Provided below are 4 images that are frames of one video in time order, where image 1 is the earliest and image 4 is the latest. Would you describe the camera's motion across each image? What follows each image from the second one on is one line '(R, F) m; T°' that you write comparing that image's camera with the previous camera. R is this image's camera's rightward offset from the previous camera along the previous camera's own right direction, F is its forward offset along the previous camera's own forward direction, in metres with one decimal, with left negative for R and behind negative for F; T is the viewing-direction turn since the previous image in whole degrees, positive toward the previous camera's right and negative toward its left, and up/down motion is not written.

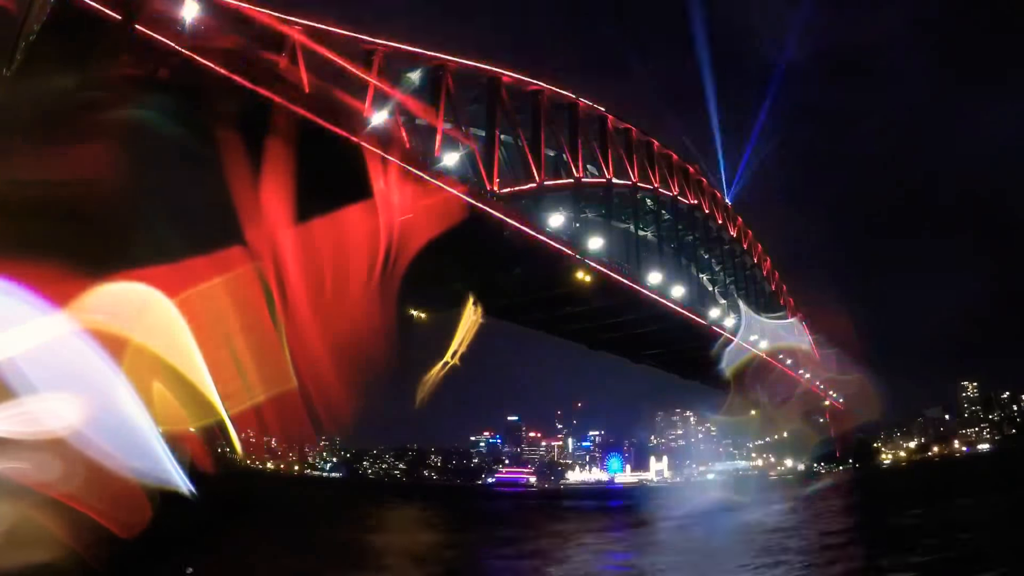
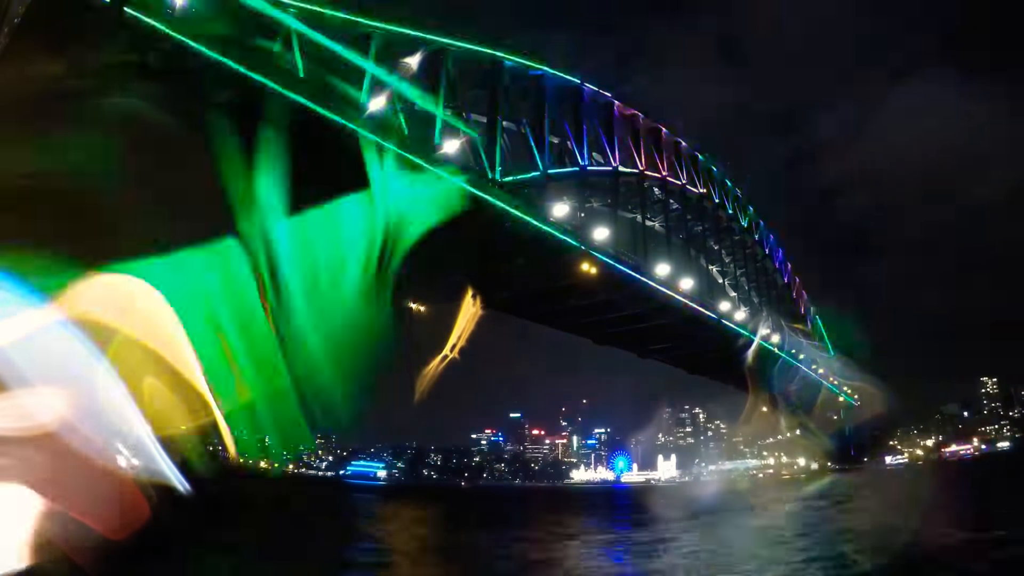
(0.0, +0.6) m; 0°
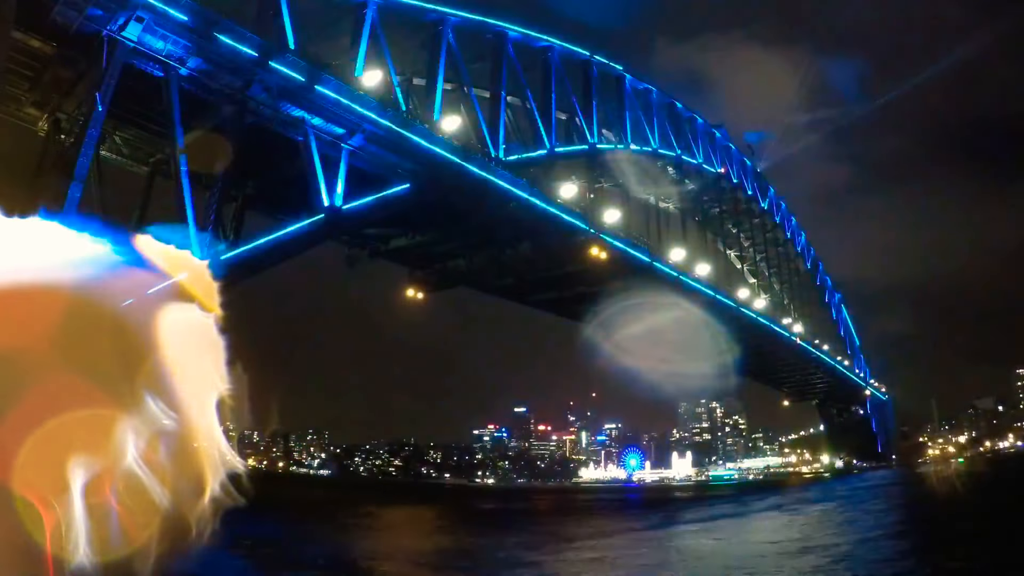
(0.0, +1.1) m; 0°
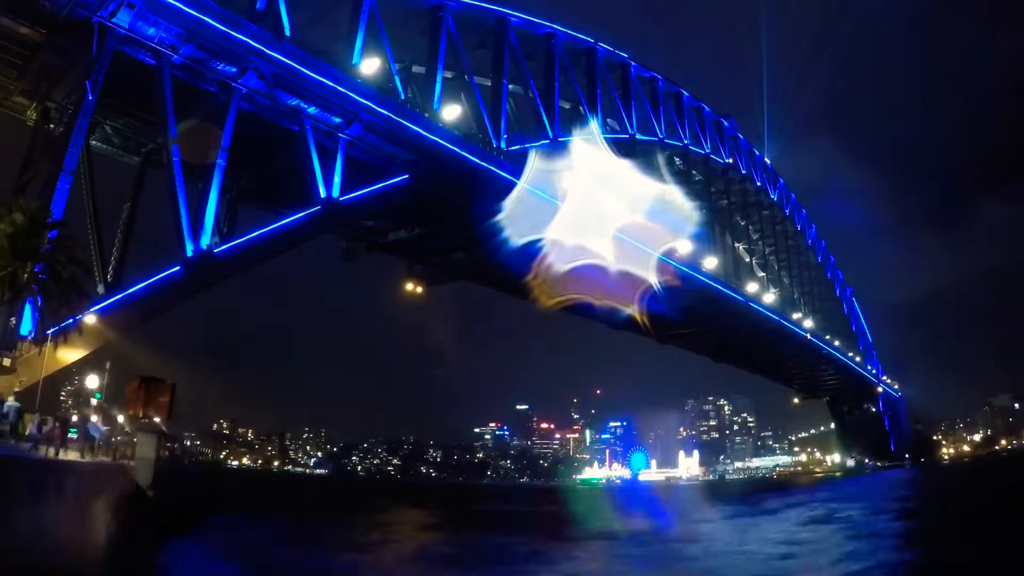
(0.0, +0.5) m; 0°
